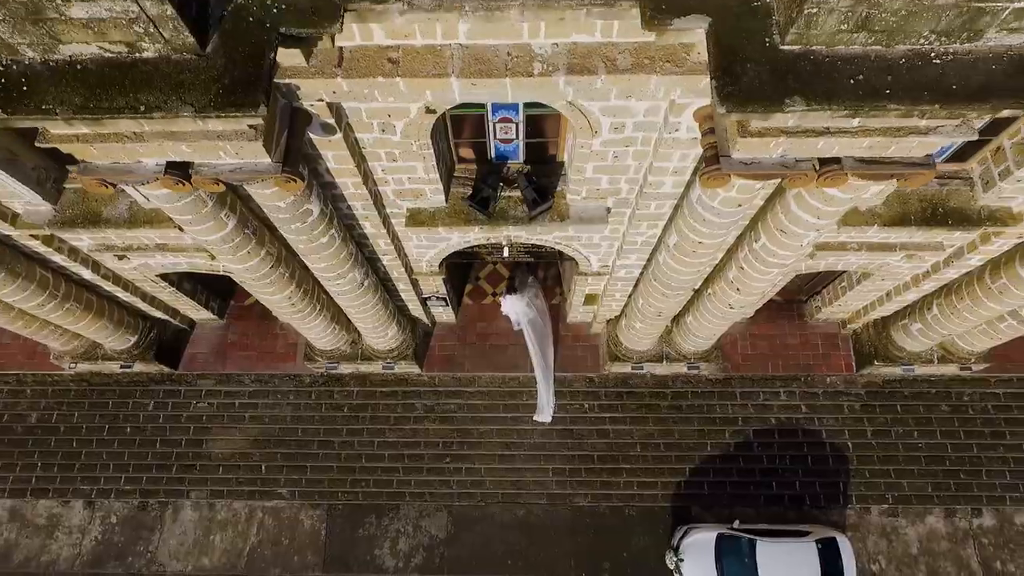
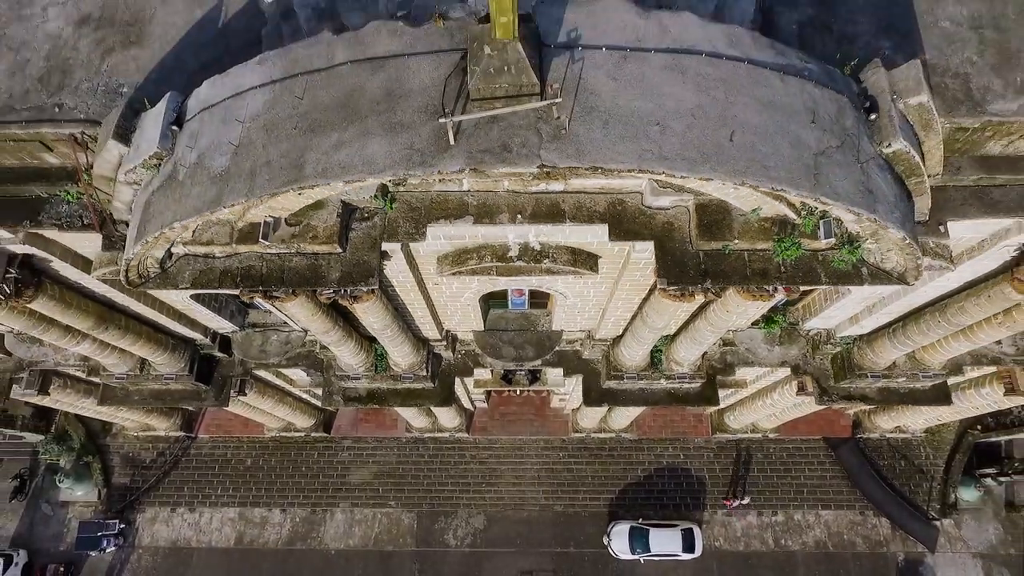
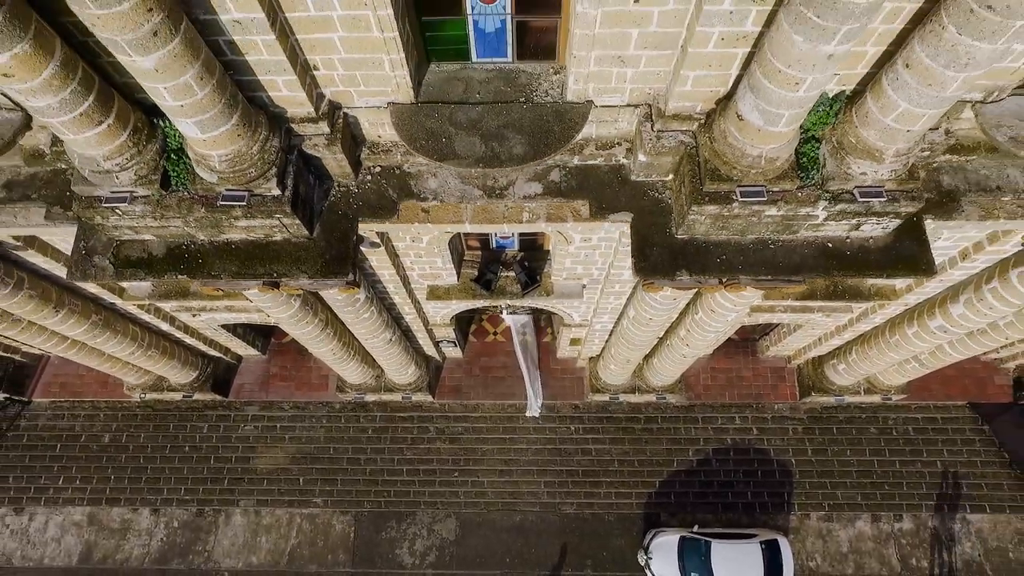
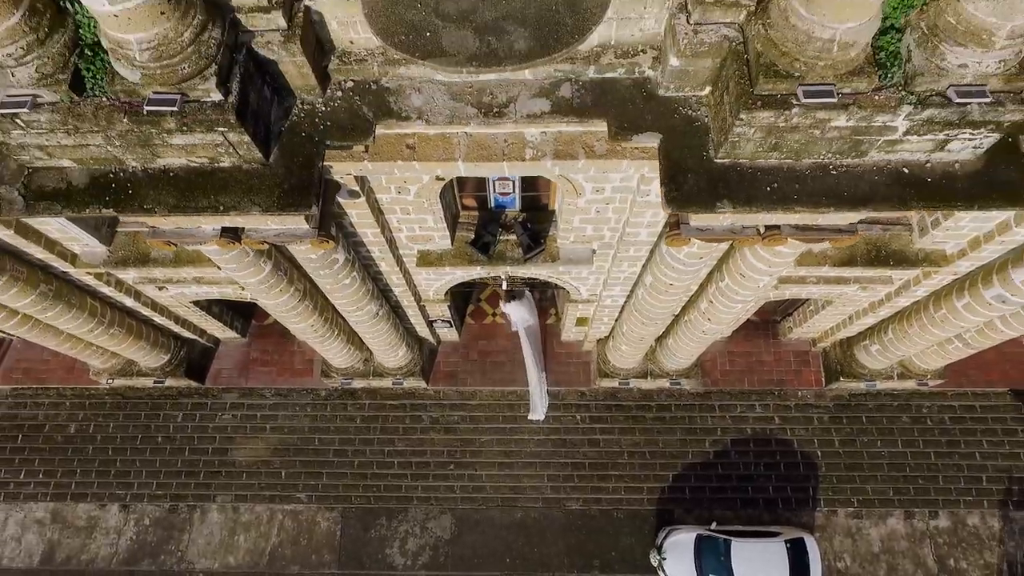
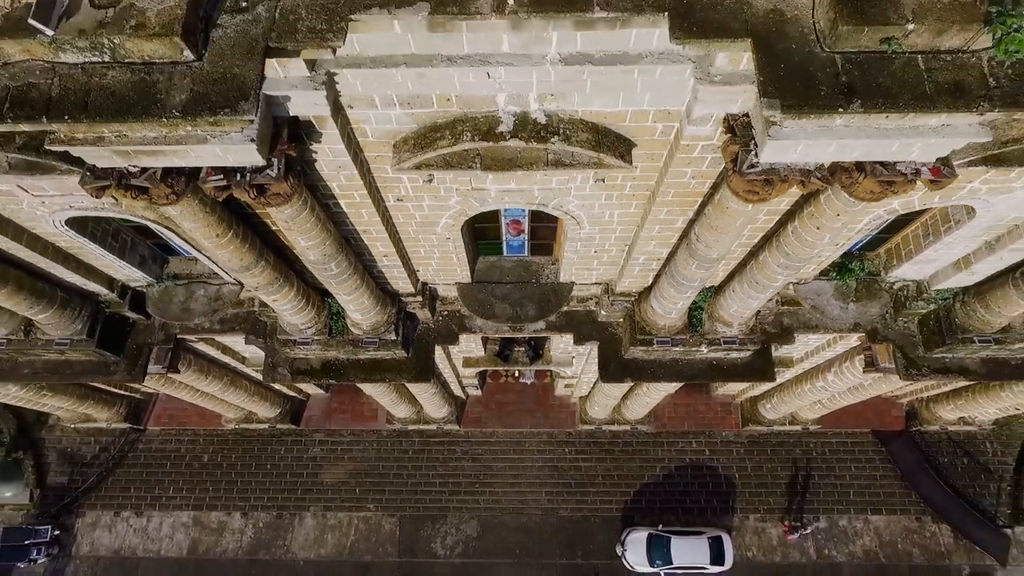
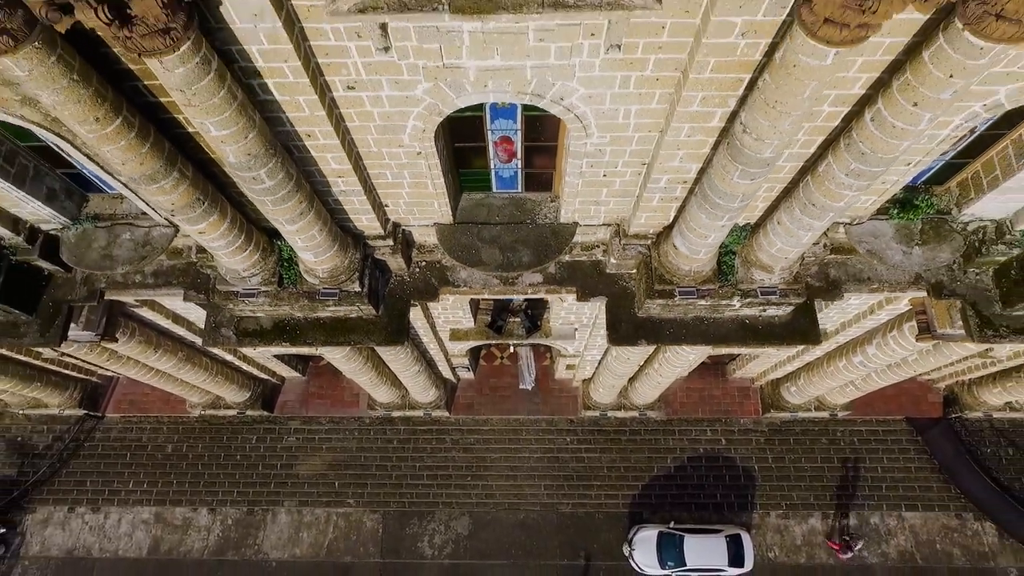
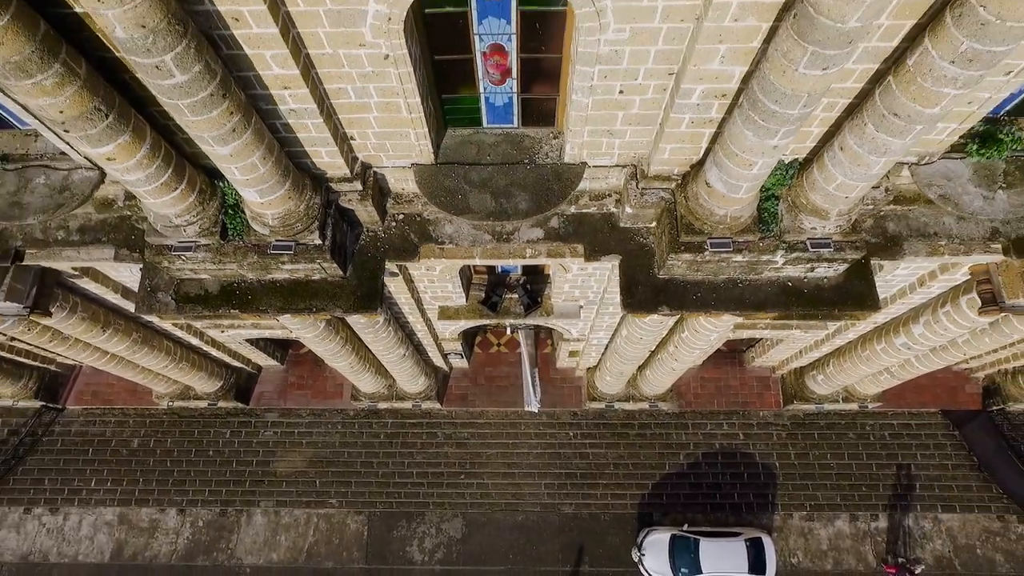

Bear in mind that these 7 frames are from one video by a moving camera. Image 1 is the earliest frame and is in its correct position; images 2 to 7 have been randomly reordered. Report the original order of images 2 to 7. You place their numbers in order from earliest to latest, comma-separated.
4, 3, 7, 6, 5, 2
